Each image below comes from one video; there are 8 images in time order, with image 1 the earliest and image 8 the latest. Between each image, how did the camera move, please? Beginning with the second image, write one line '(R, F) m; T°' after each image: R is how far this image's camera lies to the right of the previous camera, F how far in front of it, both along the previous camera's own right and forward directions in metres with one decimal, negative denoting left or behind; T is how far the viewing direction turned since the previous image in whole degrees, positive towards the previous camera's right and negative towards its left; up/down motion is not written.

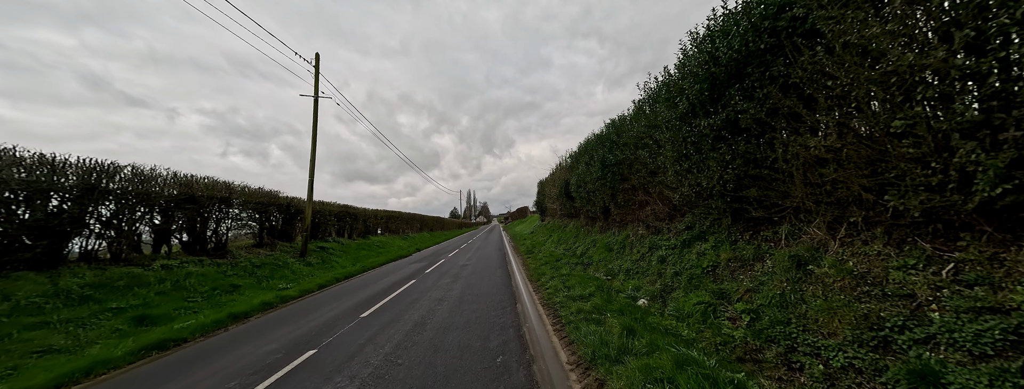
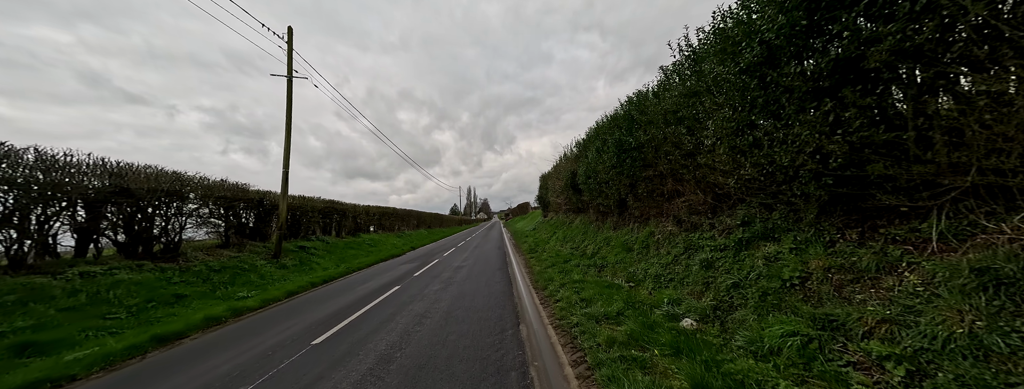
(0.0, +1.7) m; 0°
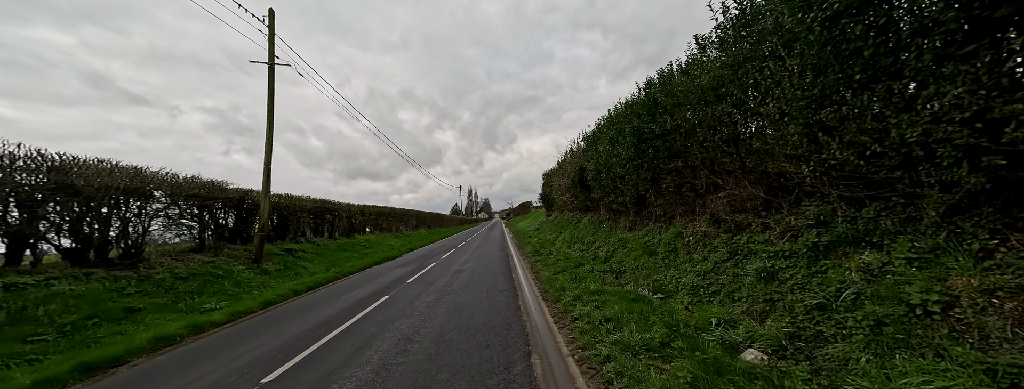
(-0.1, +1.2) m; 0°
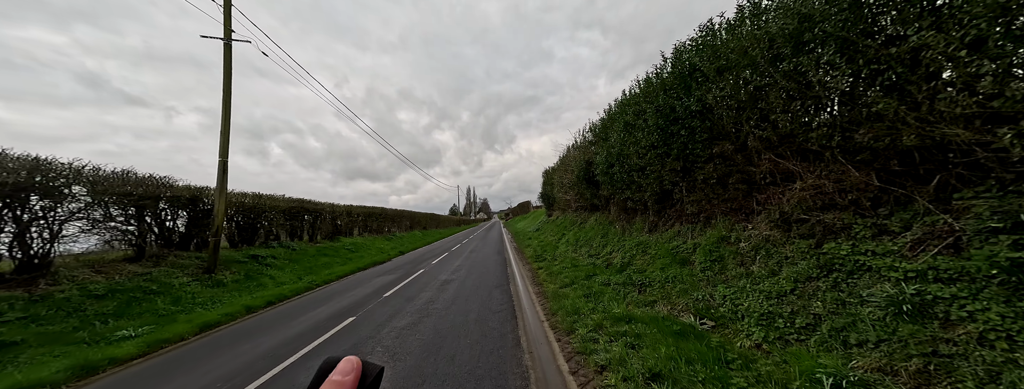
(0.0, +1.7) m; 0°
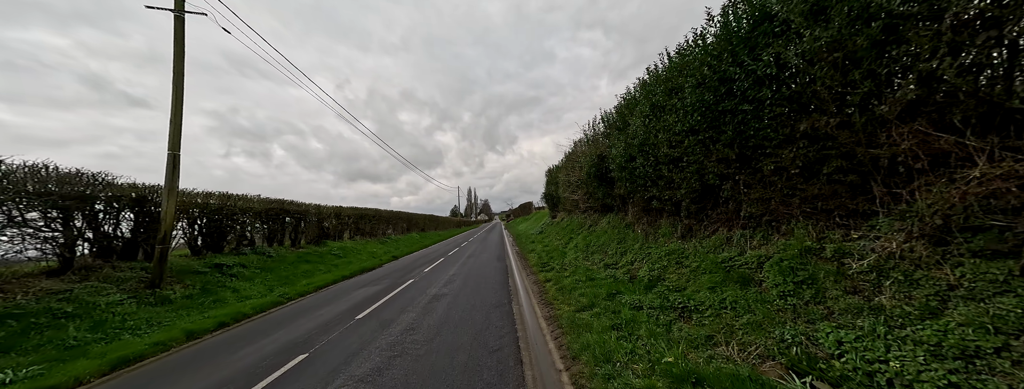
(0.0, +1.6) m; 0°
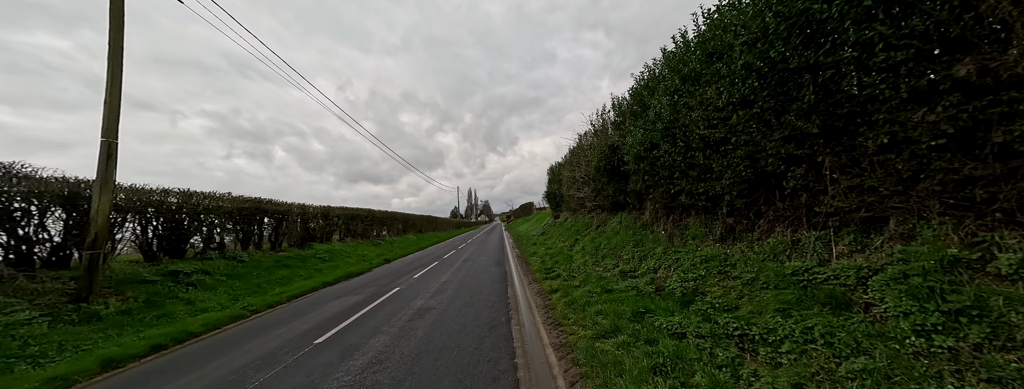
(0.0, +1.4) m; 0°
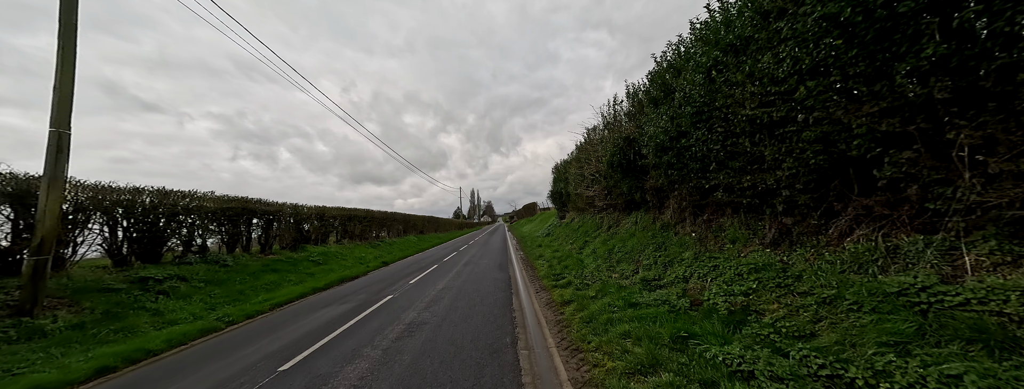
(-0.1, +1.0) m; -1°
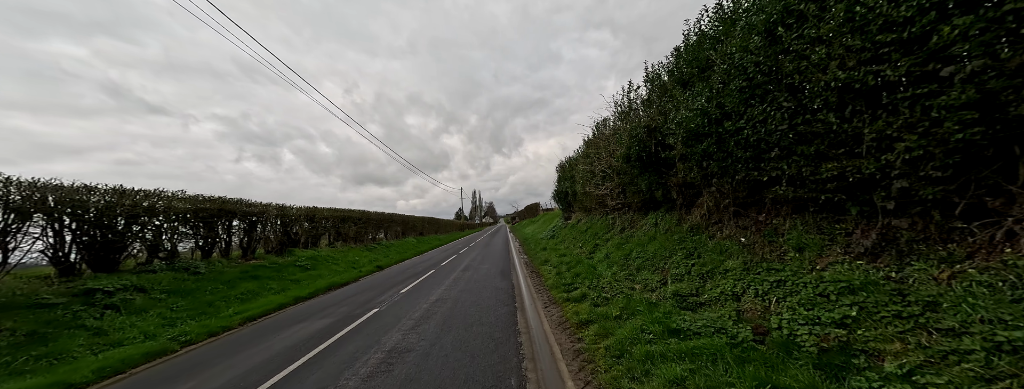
(0.0, +1.2) m; 0°
